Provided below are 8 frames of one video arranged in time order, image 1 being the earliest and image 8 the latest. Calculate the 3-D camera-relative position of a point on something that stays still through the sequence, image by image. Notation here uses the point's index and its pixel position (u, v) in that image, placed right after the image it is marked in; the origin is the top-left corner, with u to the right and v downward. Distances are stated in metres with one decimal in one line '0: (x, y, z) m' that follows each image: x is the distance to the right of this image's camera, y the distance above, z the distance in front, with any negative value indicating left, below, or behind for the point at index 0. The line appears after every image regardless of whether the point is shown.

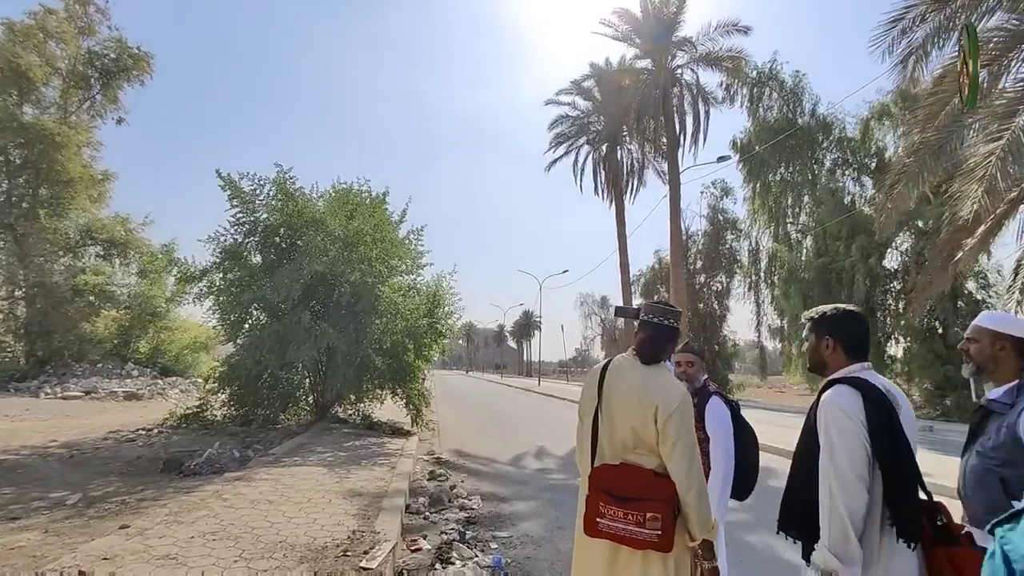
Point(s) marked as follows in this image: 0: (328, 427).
0: (-5.2, -4.0, +15.1) m
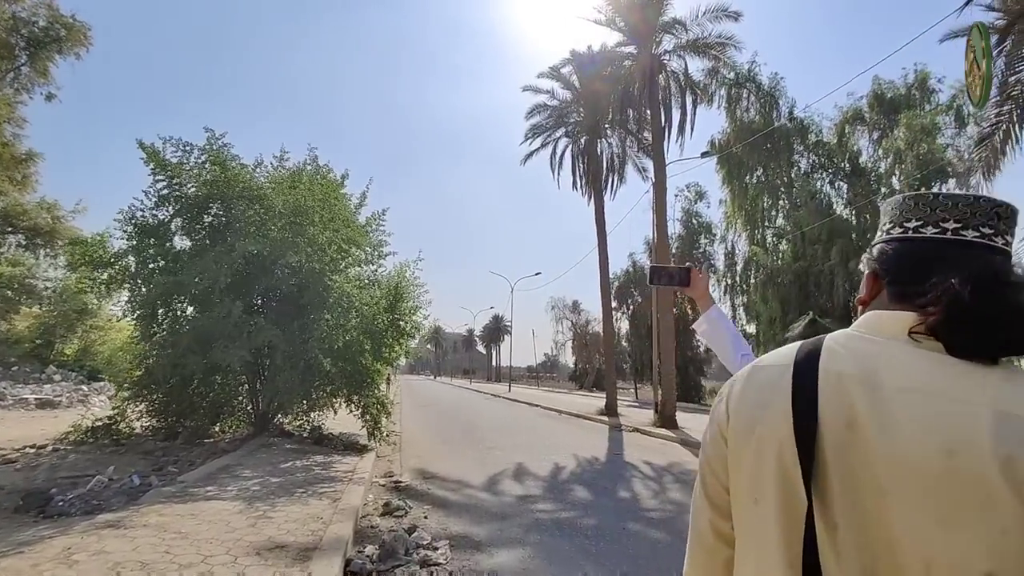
0: (-5.9, -3.7, +12.7) m
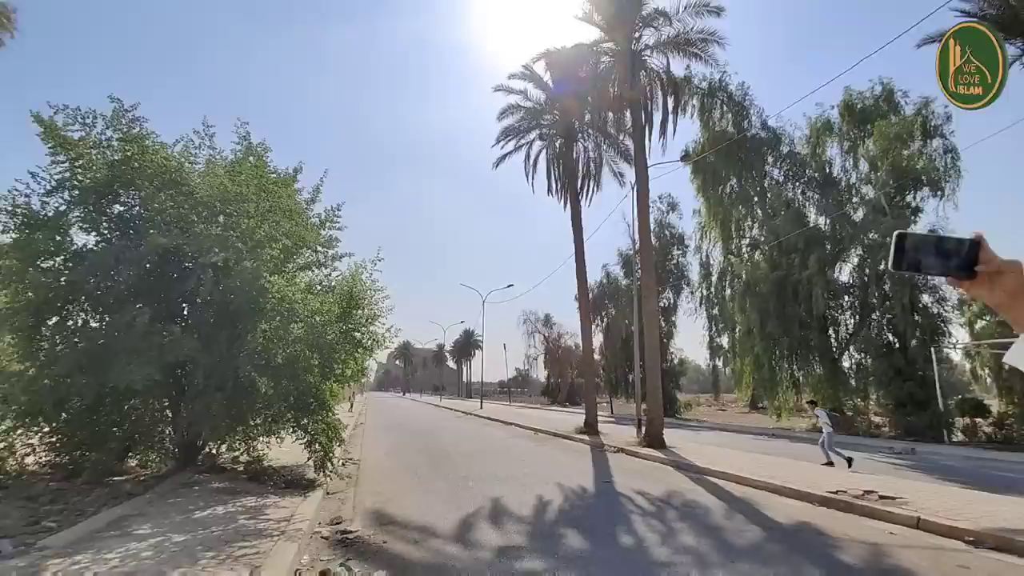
0: (-6.4, -3.8, +10.5) m
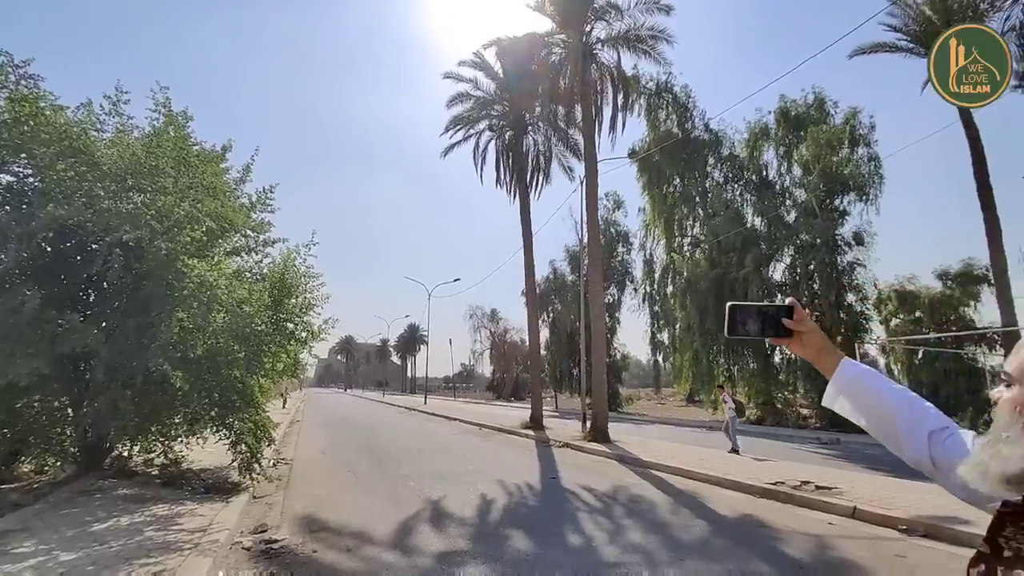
0: (-7.4, -3.5, +9.3) m
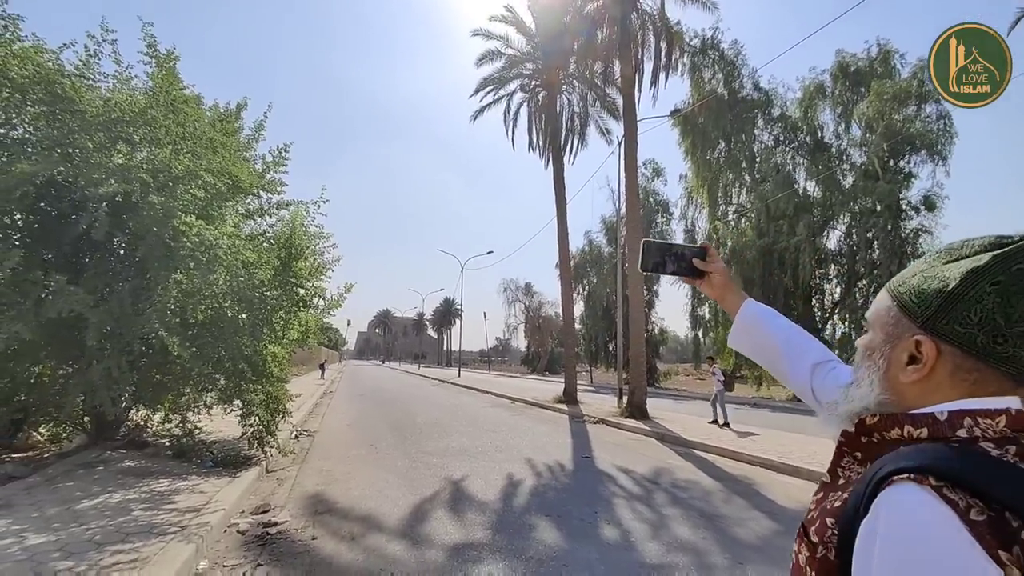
0: (-6.9, -2.9, +8.8) m
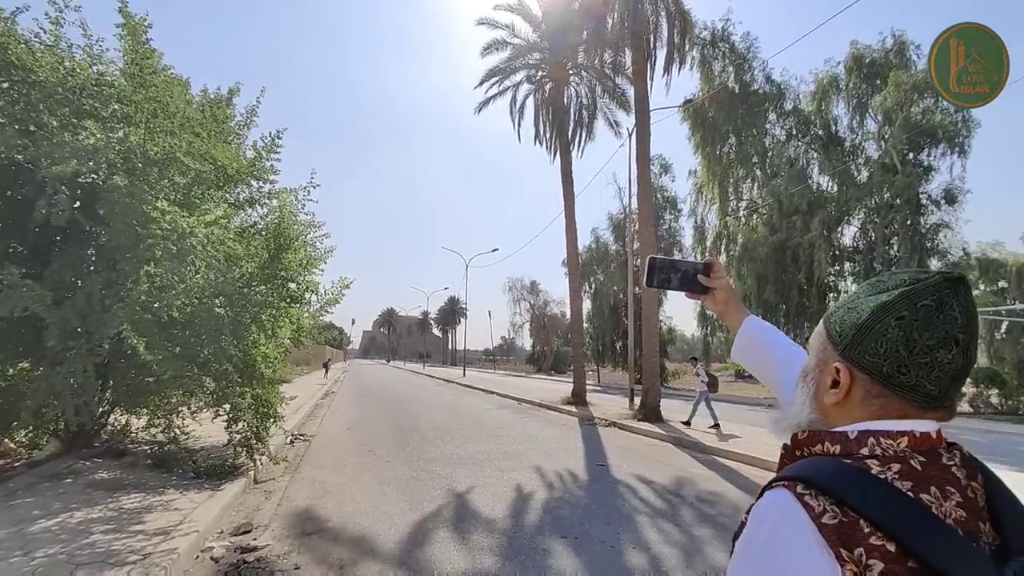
0: (-6.8, -2.8, +8.1) m
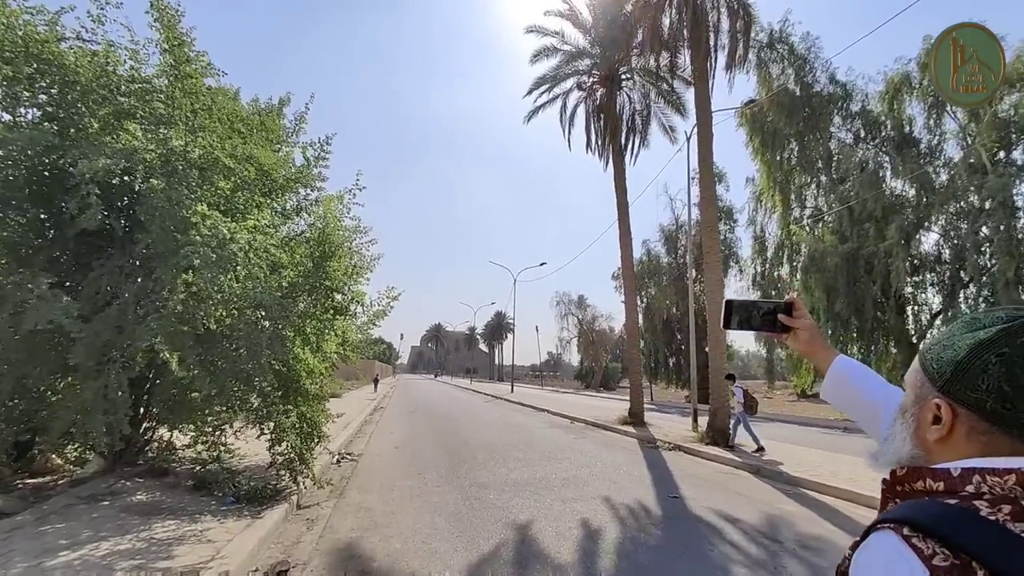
0: (-5.9, -2.9, +7.6) m
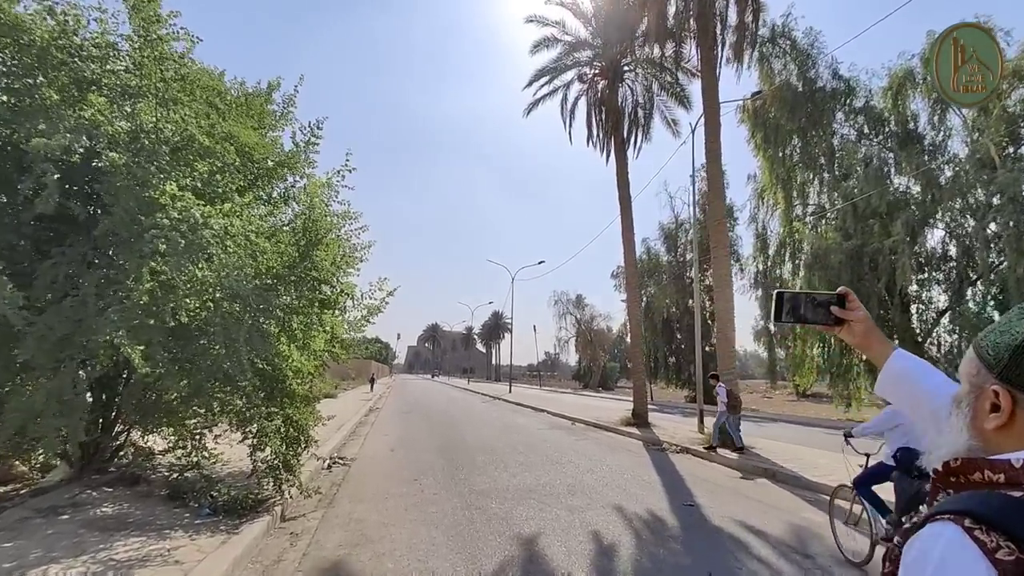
0: (-5.8, -2.8, +6.9) m
